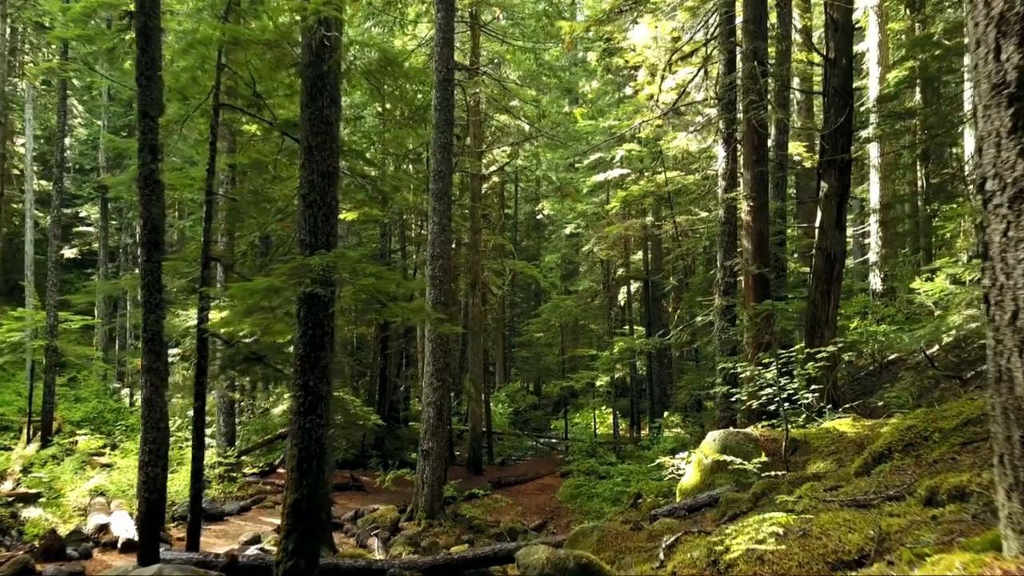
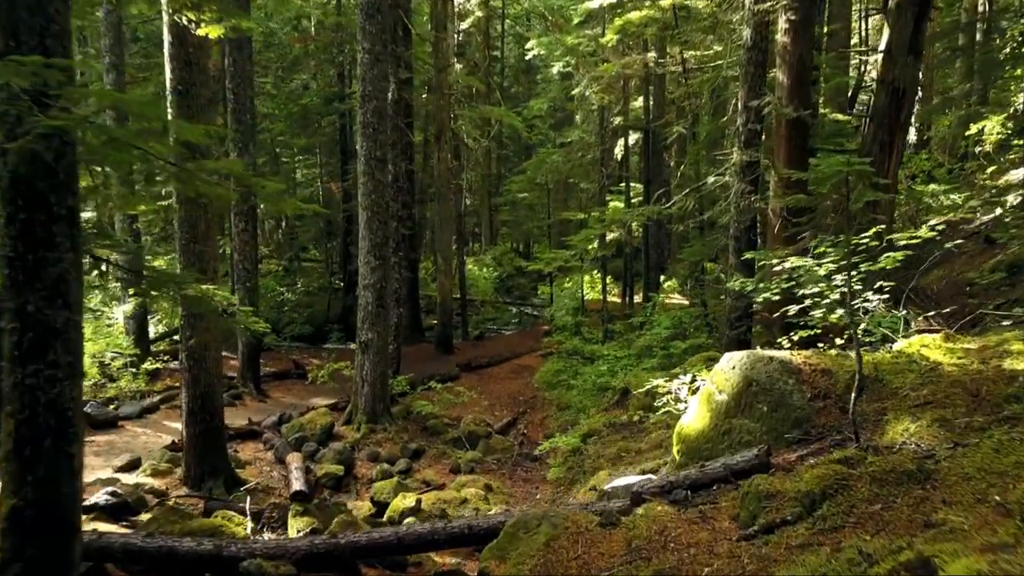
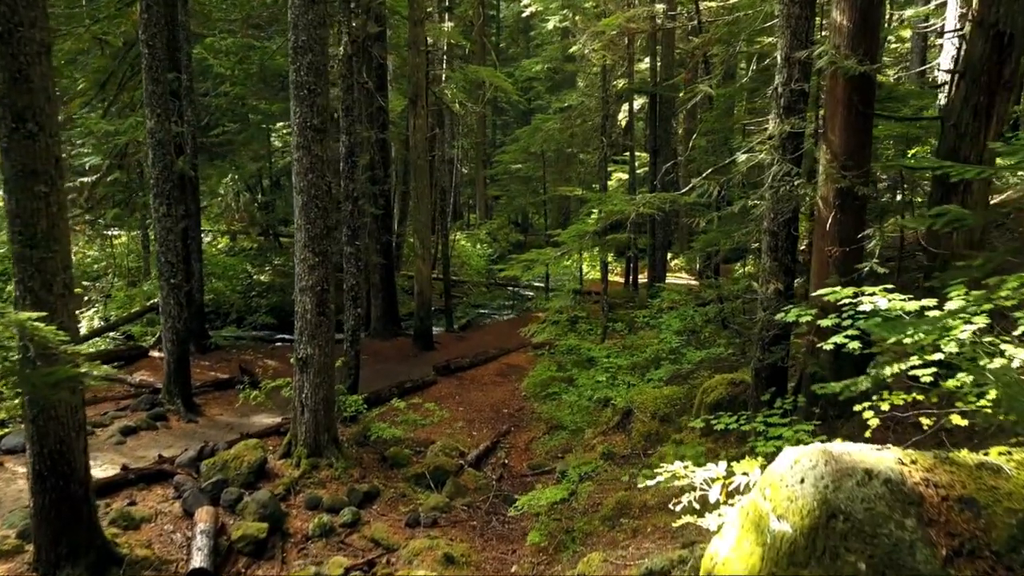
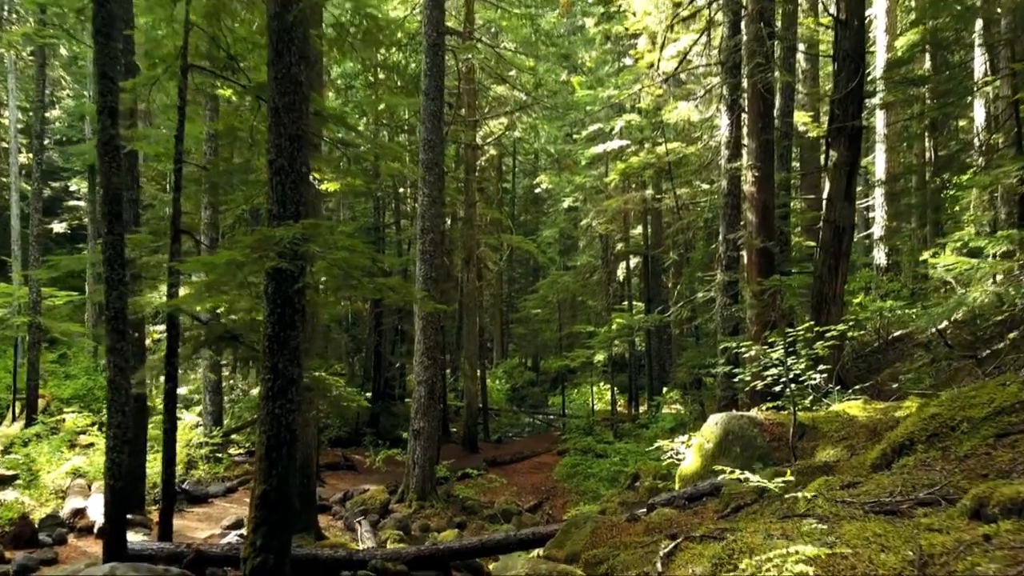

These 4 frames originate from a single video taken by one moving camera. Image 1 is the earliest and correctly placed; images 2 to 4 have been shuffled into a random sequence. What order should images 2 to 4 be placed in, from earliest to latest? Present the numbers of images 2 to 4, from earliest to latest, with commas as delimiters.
4, 2, 3
